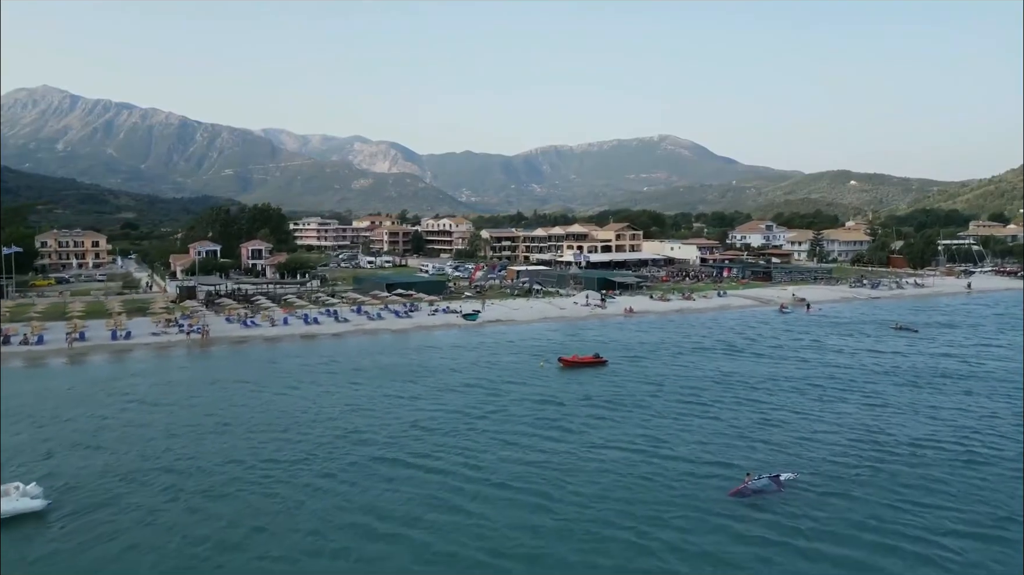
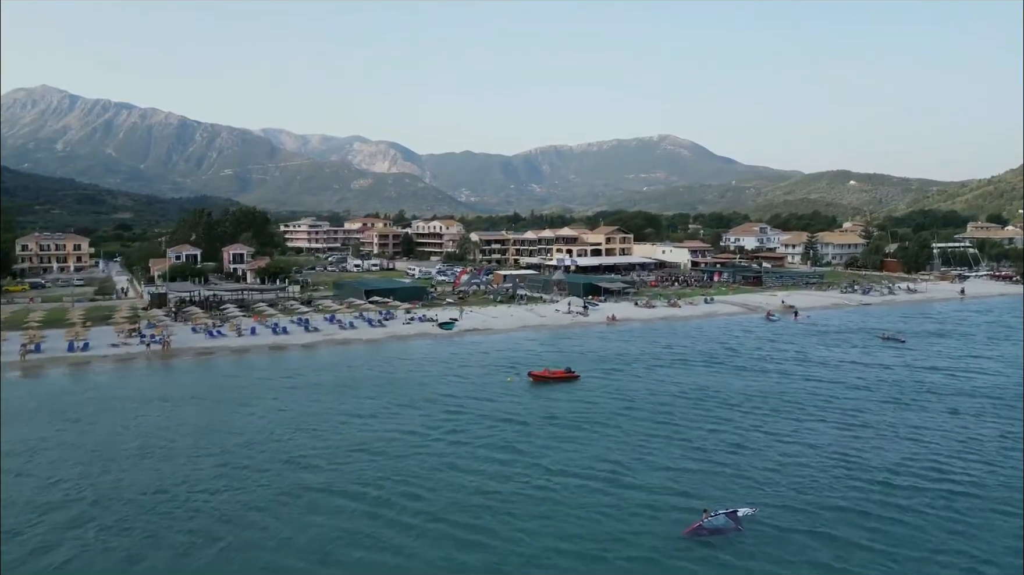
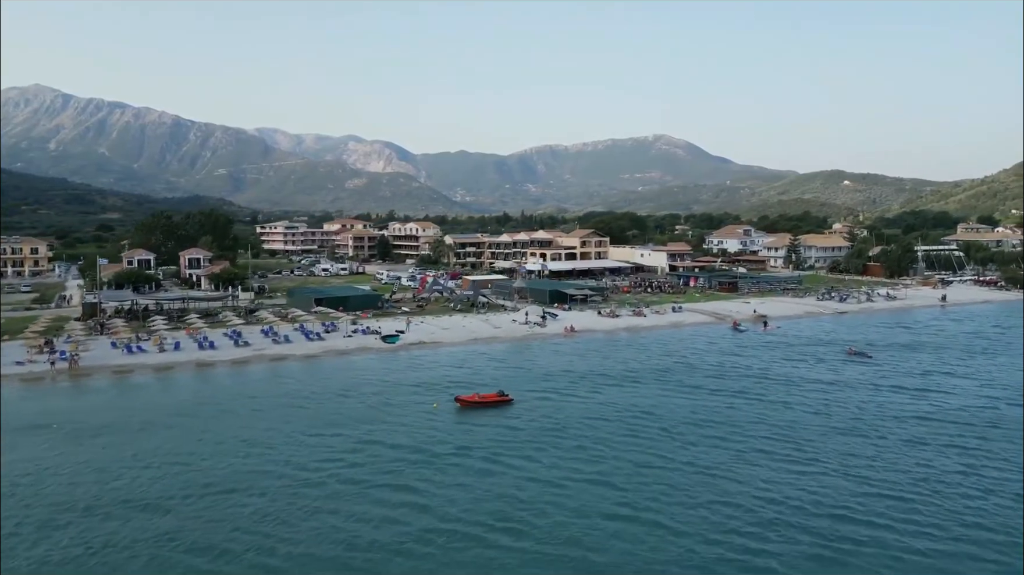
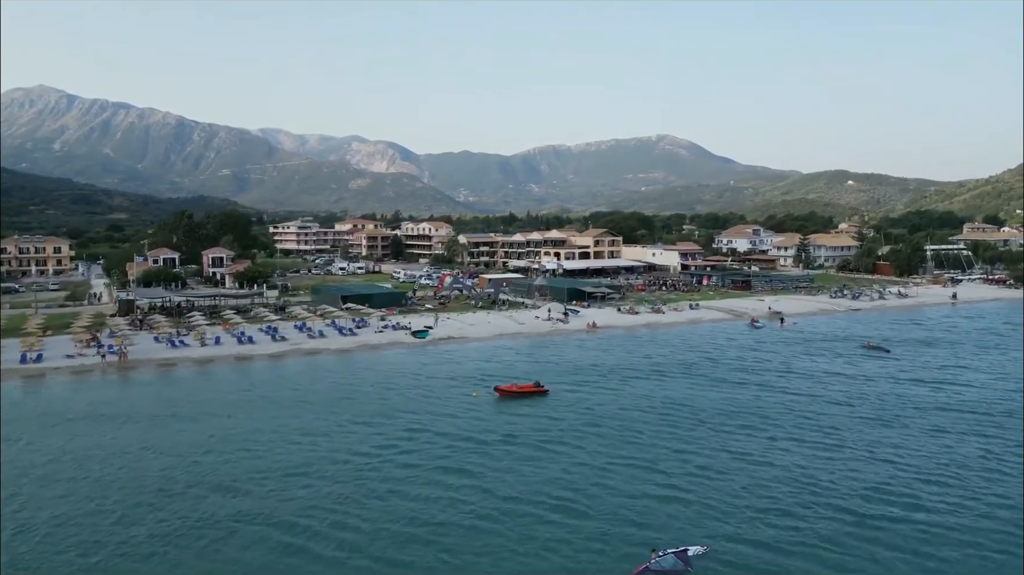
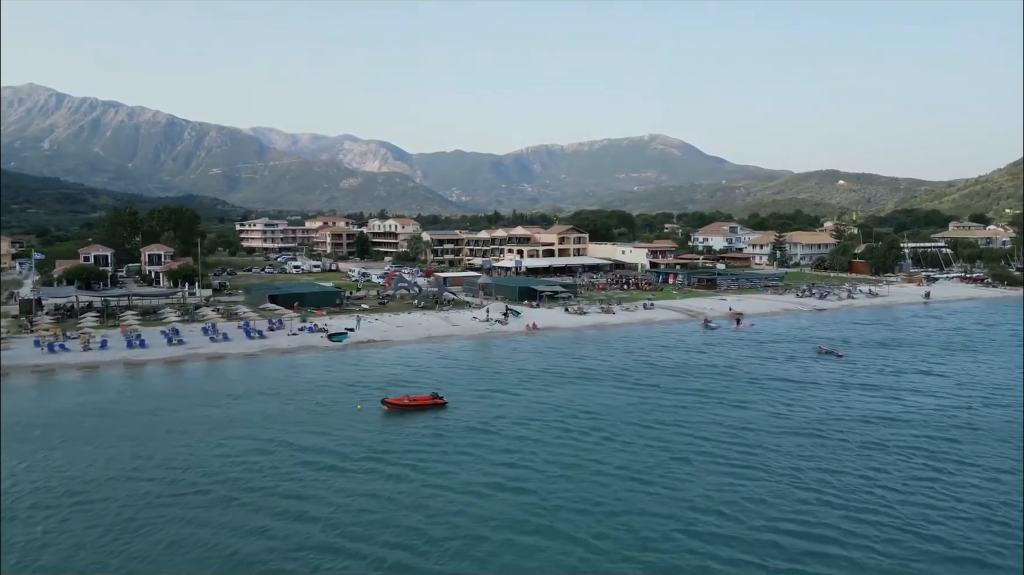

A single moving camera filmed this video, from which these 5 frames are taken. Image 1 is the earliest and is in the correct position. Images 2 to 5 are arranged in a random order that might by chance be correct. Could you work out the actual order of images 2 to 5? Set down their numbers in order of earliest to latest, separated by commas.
2, 4, 3, 5
